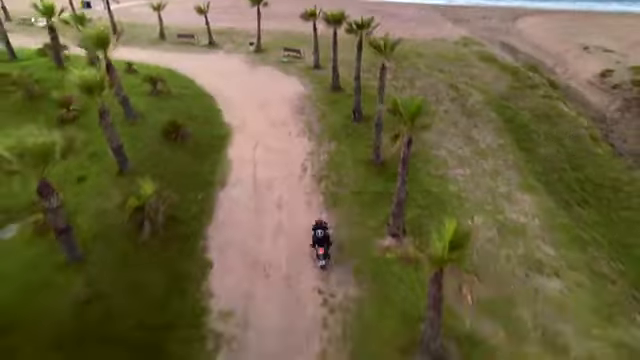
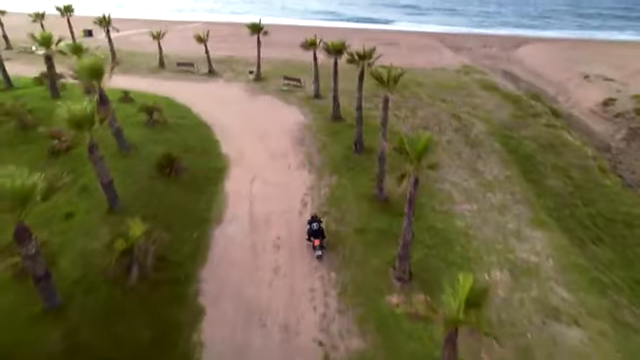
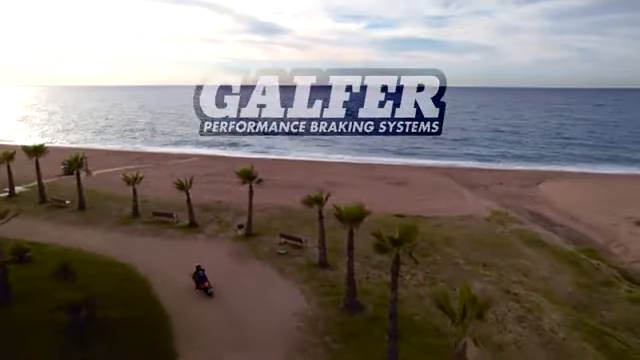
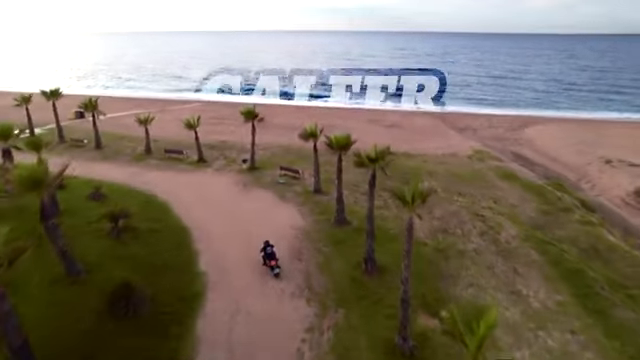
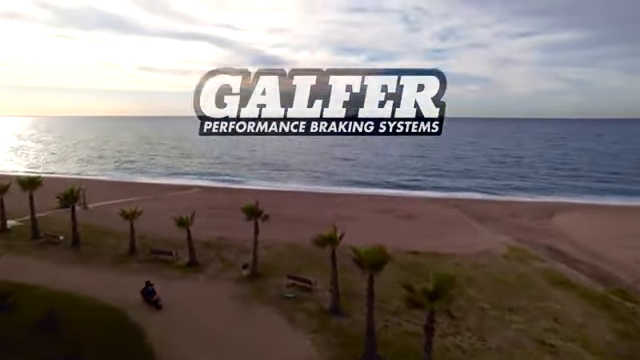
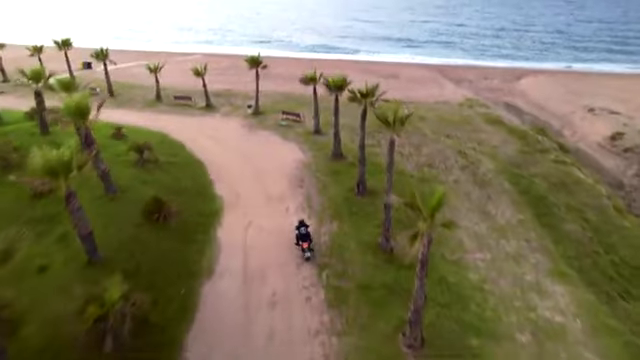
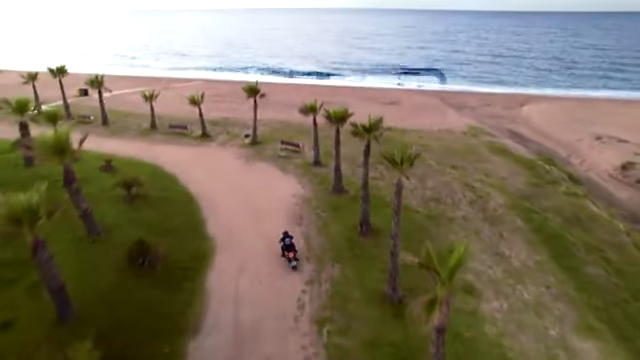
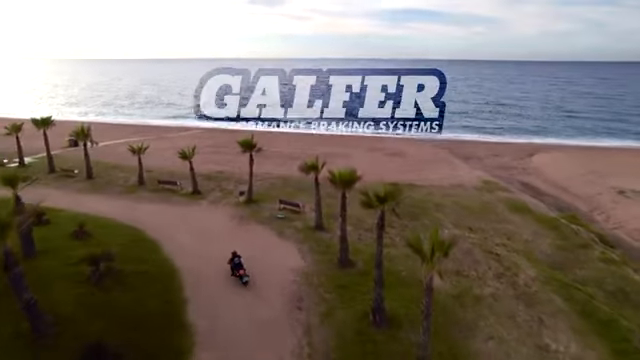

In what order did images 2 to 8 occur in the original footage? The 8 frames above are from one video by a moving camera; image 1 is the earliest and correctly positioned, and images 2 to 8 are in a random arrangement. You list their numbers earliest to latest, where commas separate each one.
2, 6, 7, 4, 8, 3, 5
